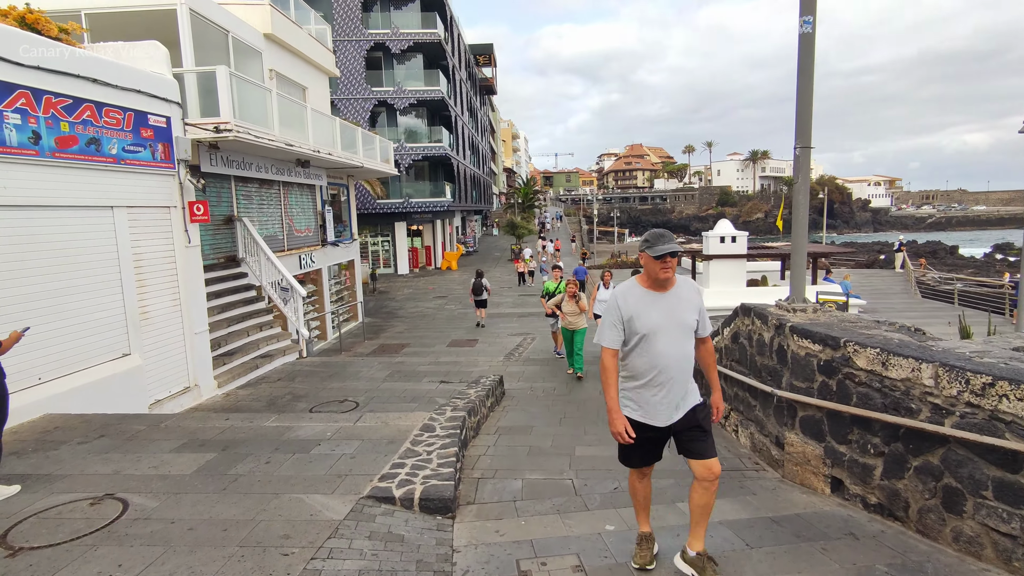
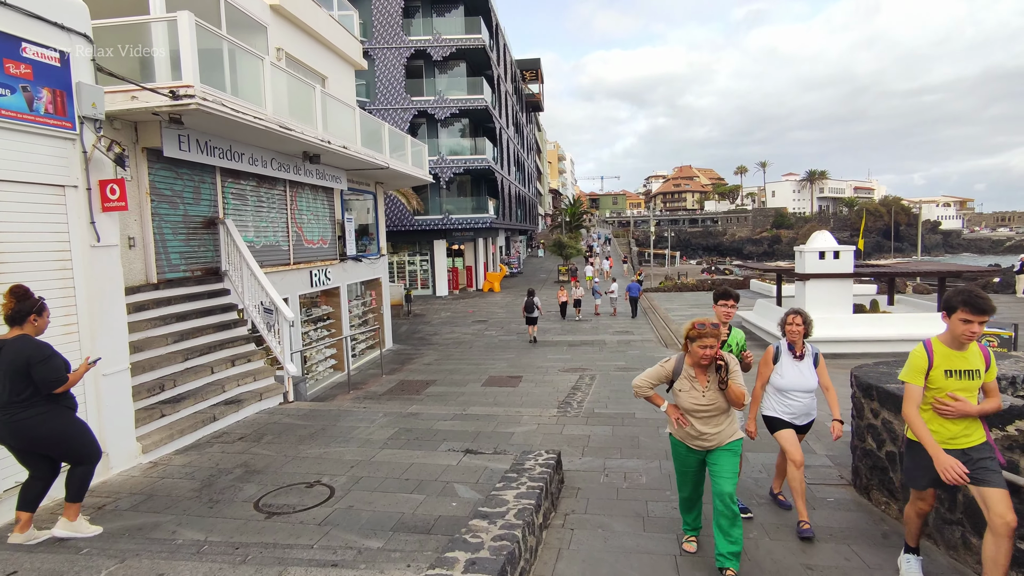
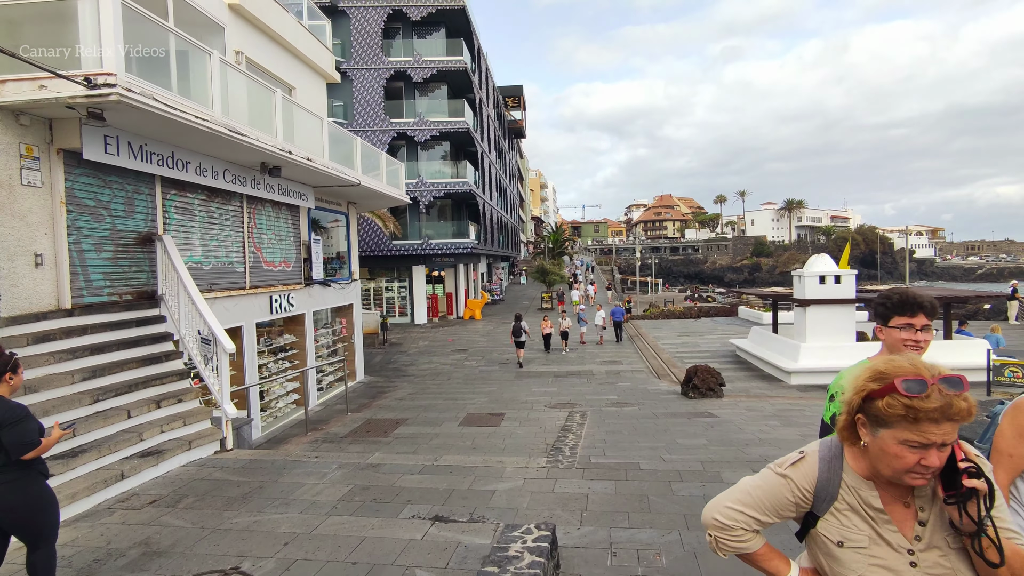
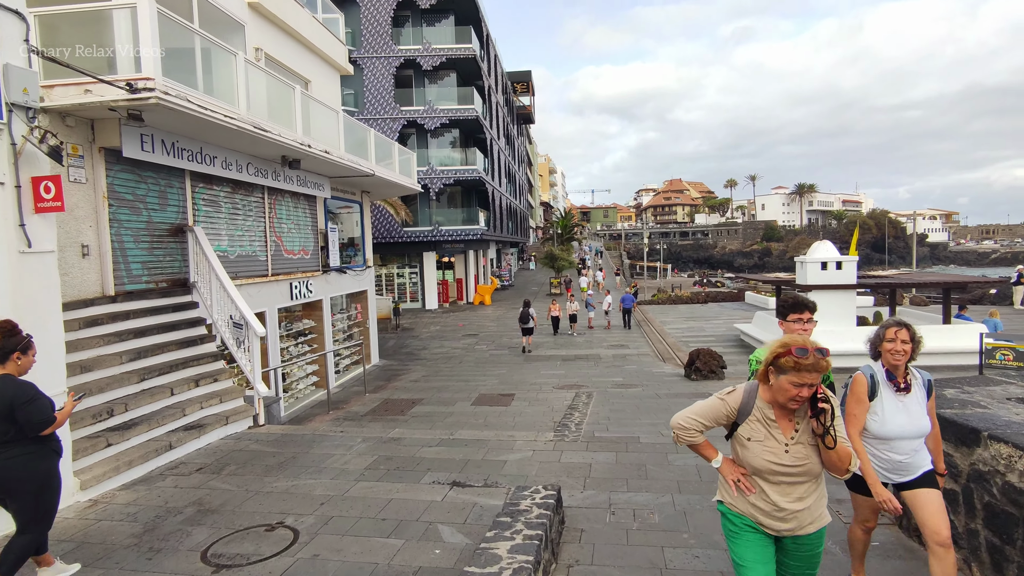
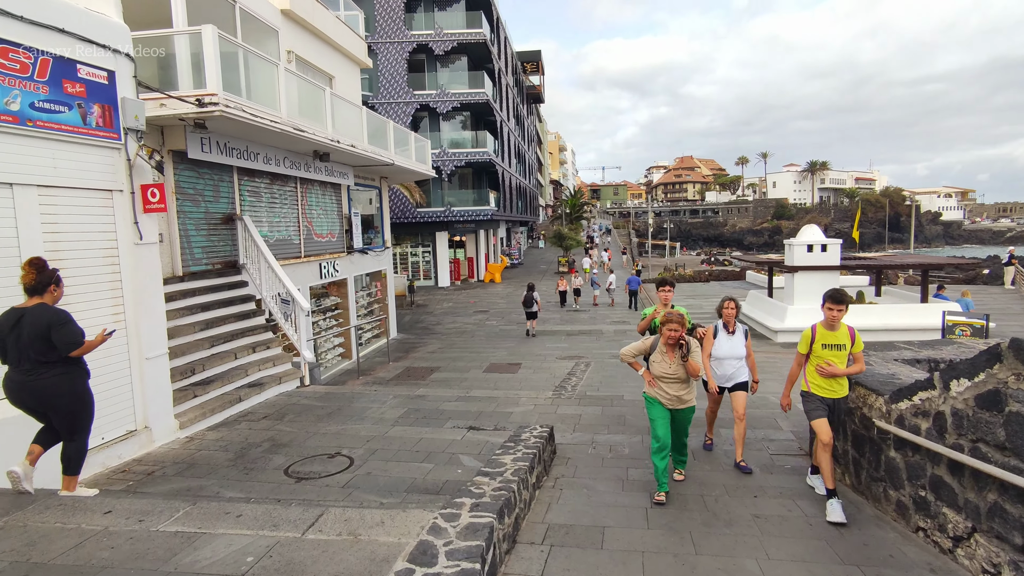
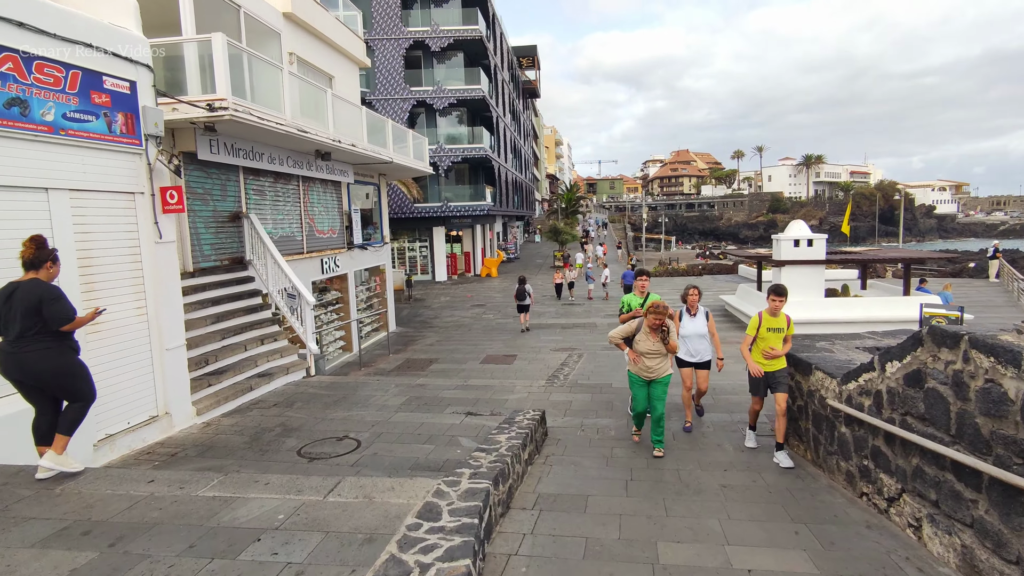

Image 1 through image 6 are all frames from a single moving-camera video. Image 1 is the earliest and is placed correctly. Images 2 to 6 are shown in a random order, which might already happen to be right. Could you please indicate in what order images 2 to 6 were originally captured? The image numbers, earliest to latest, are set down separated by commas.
6, 5, 2, 4, 3
